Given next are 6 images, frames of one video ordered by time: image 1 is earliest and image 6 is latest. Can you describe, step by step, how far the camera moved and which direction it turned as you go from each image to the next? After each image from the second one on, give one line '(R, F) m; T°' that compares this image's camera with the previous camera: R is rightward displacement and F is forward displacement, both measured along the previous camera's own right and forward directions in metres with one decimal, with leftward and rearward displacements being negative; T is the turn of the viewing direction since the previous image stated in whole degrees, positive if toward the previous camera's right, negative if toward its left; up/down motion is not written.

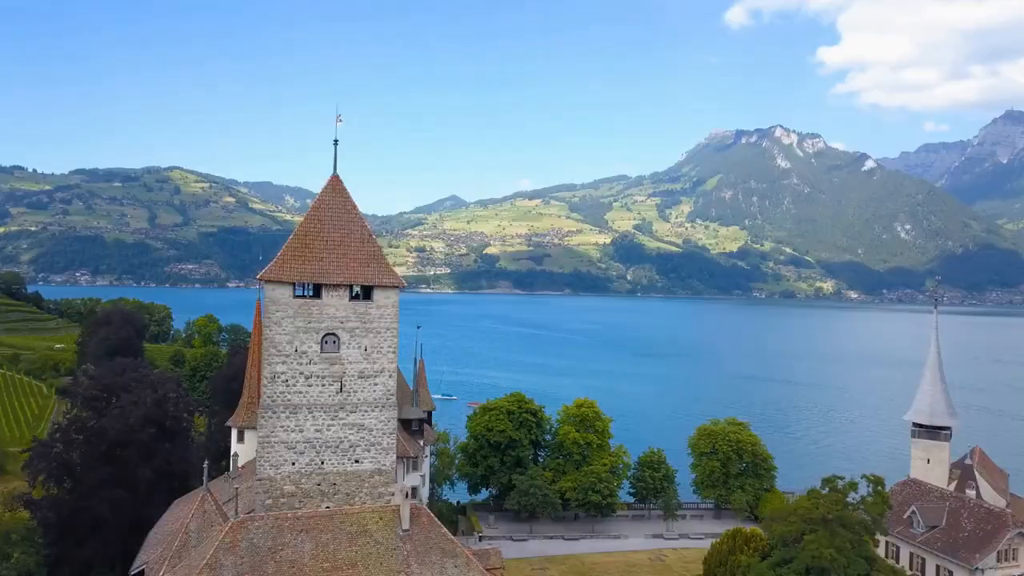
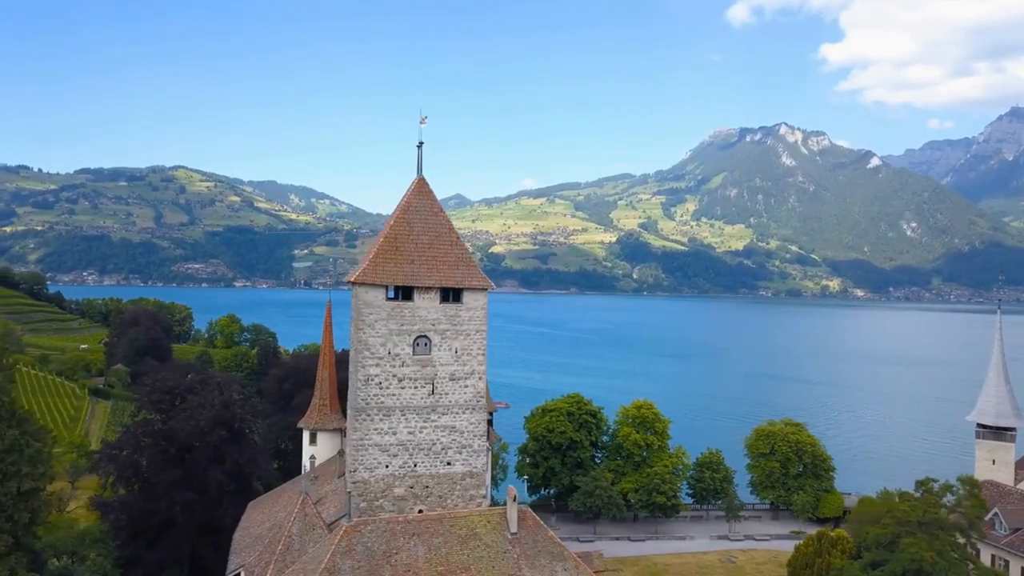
(-2.8, +0.1) m; -1°
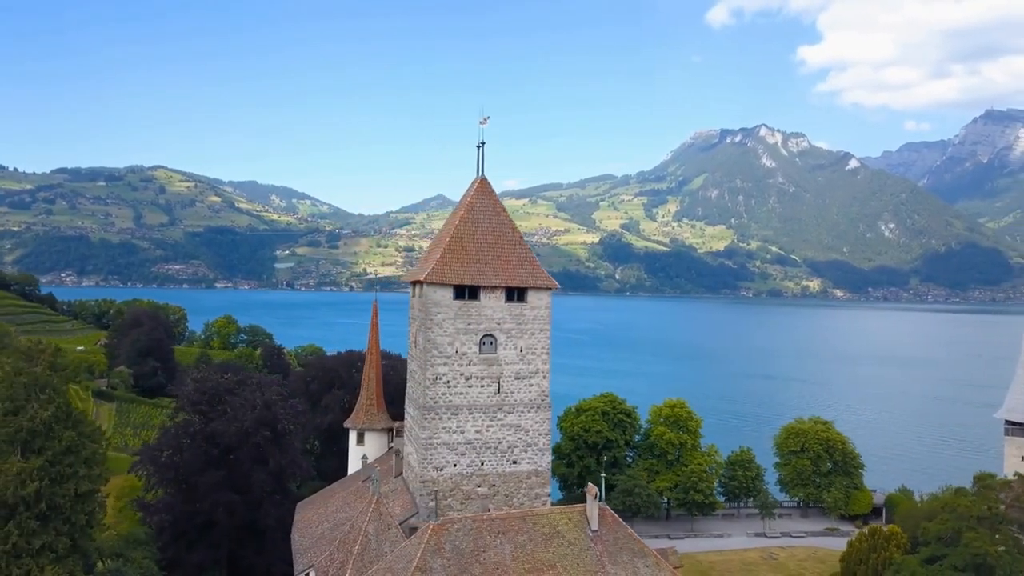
(-2.6, -0.1) m; +1°
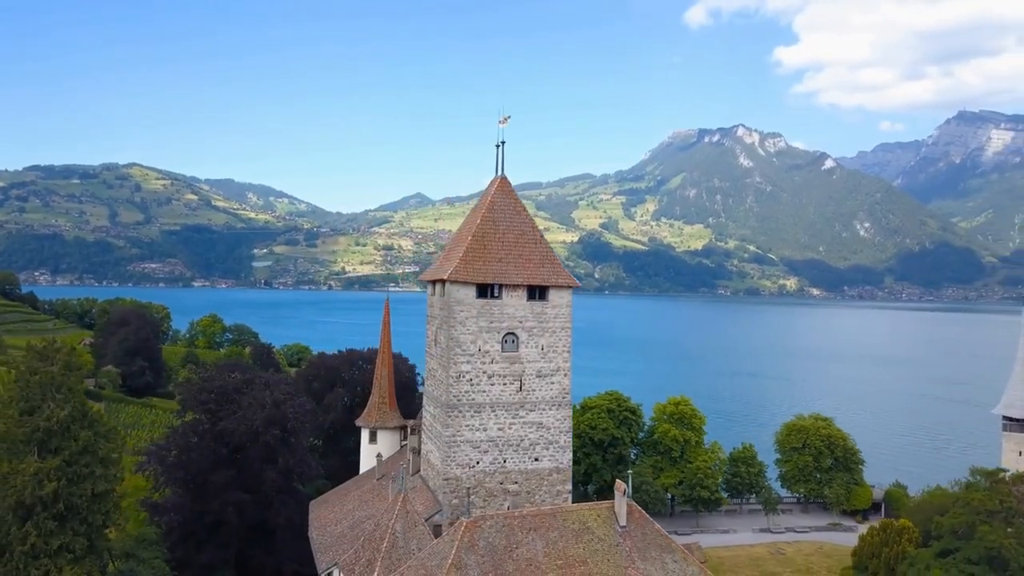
(-1.3, -0.1) m; +1°
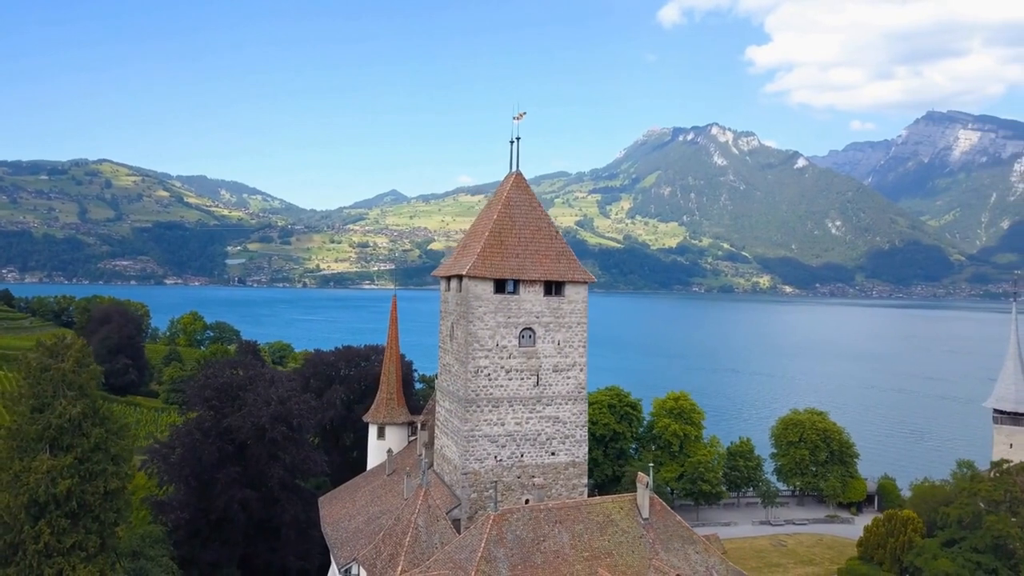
(-1.3, -0.1) m; +2°
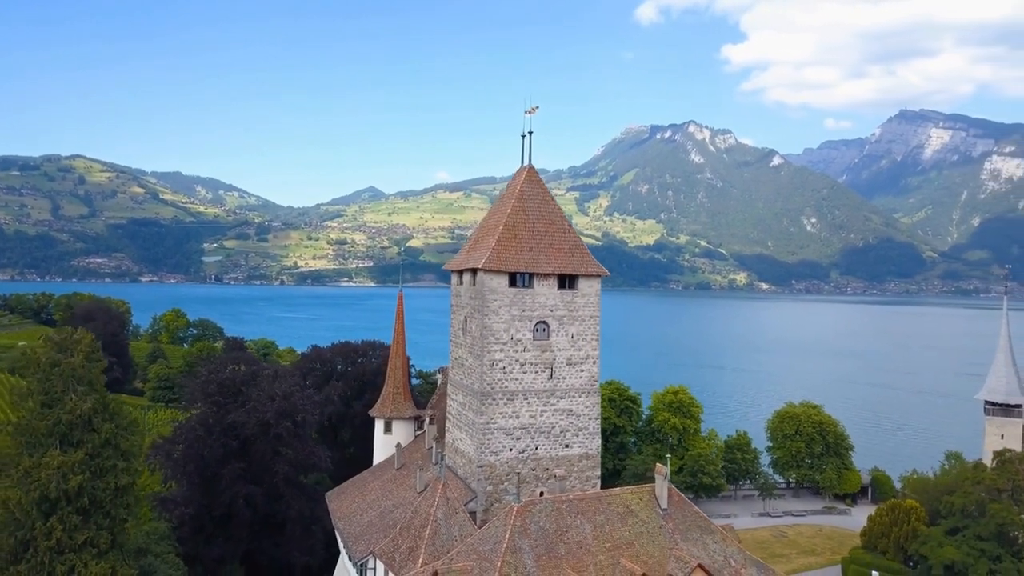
(-1.1, -0.1) m; +1°
